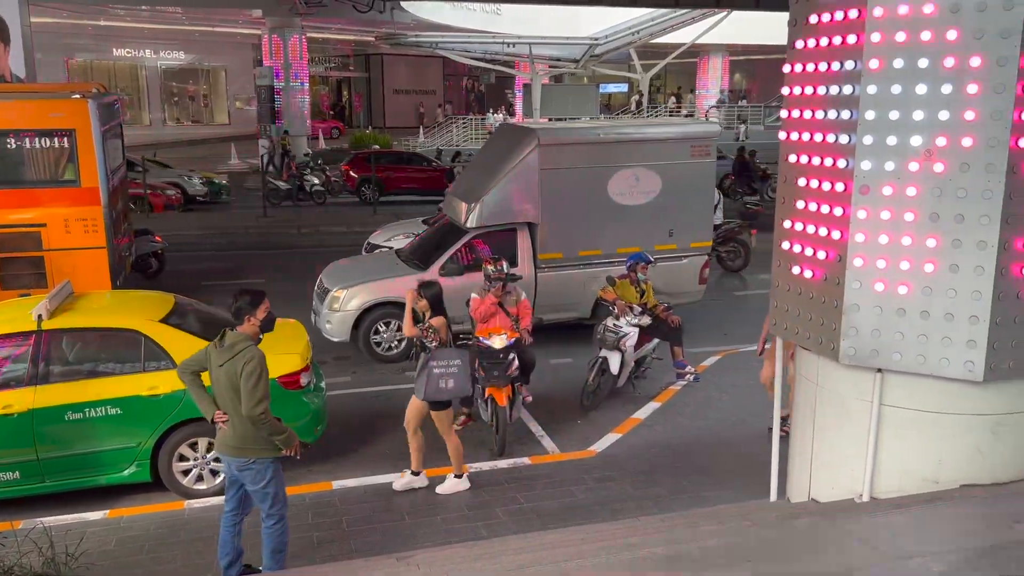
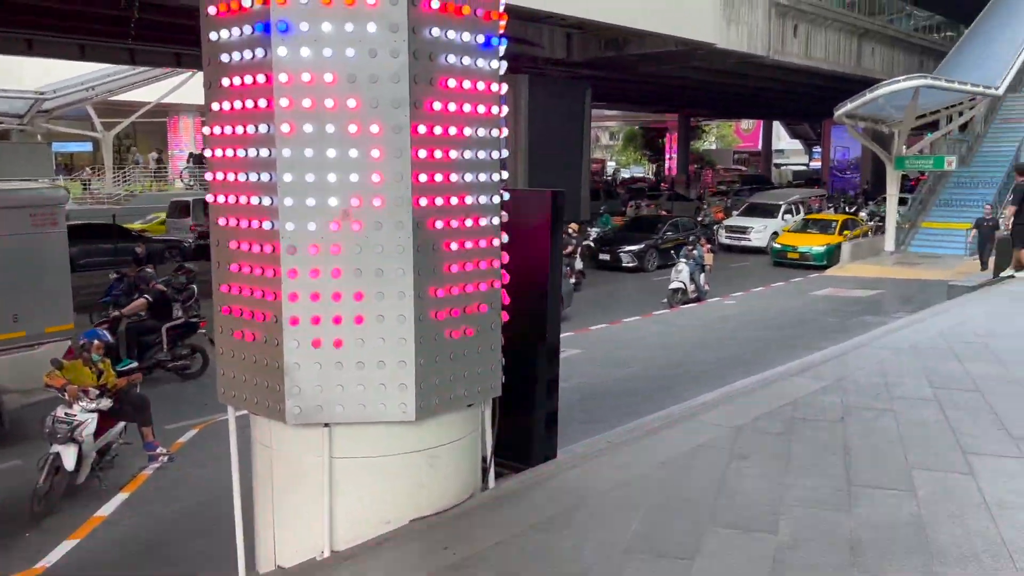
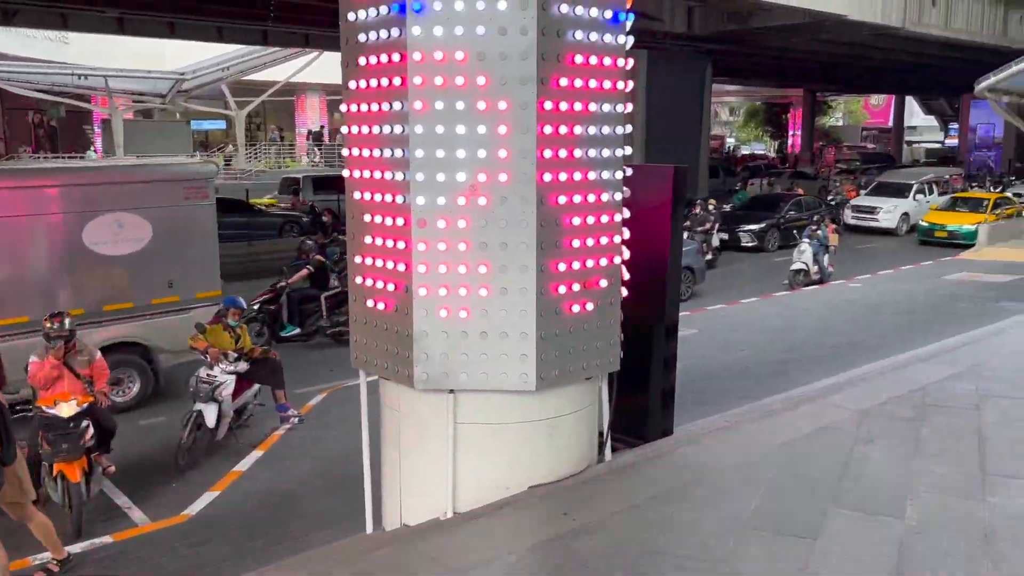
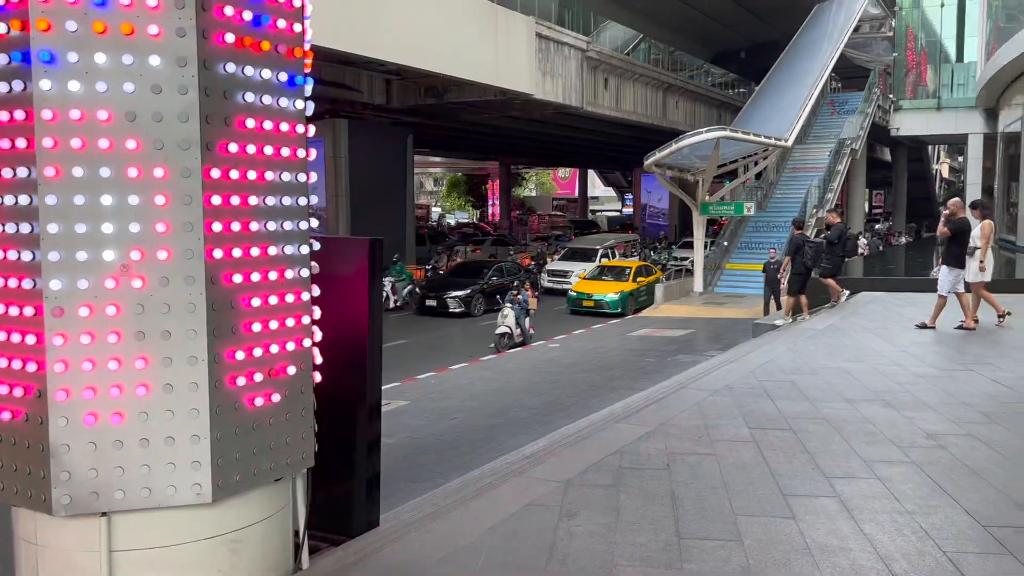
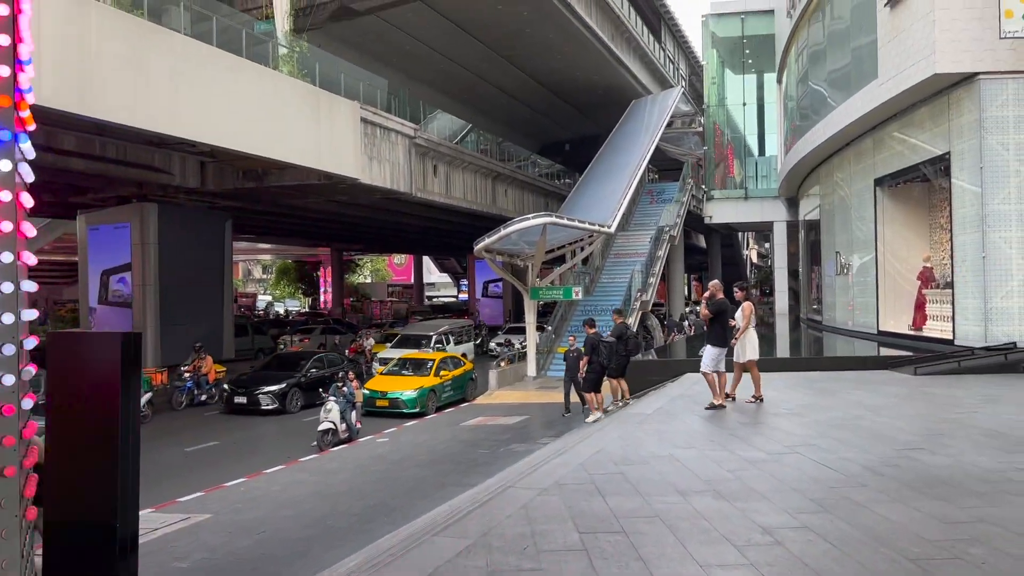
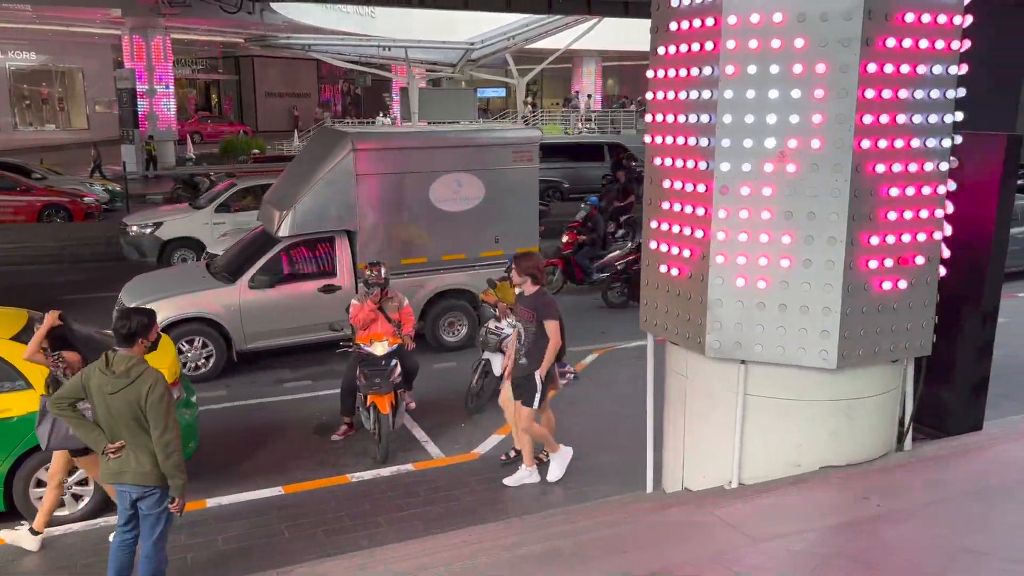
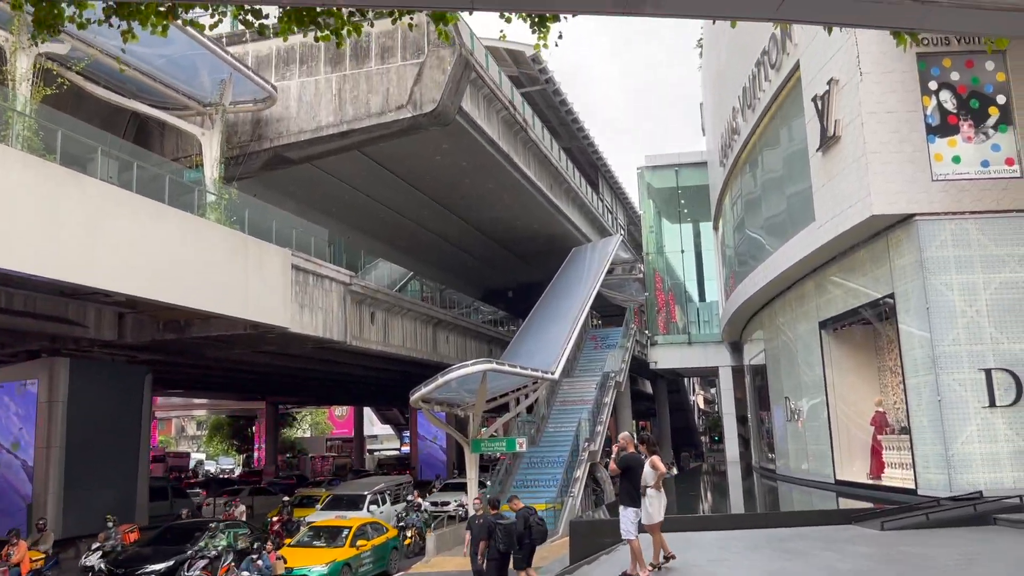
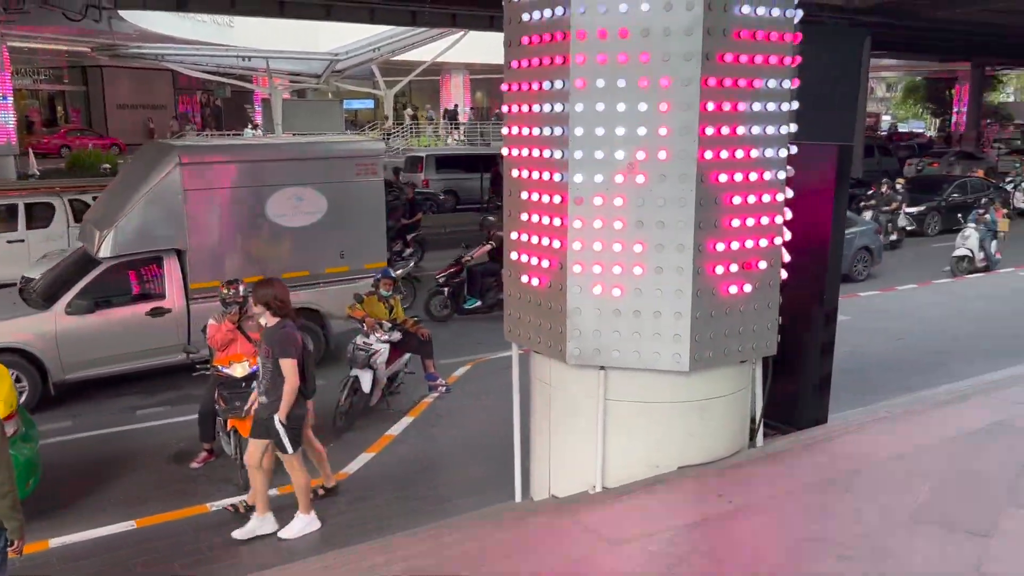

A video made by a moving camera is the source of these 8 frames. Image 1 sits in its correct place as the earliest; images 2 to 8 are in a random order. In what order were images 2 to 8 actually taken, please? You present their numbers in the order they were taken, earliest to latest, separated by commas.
6, 8, 3, 2, 4, 5, 7
